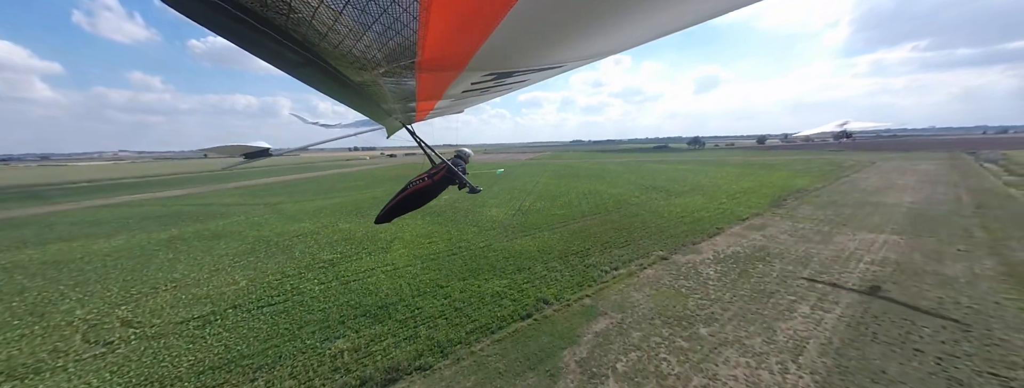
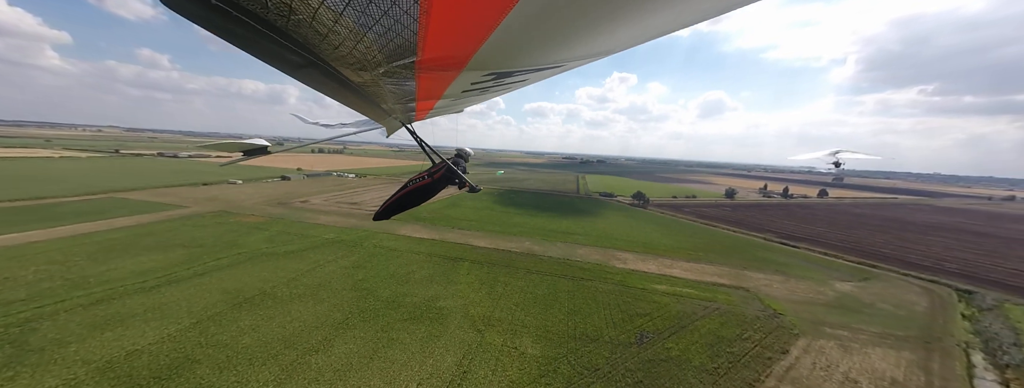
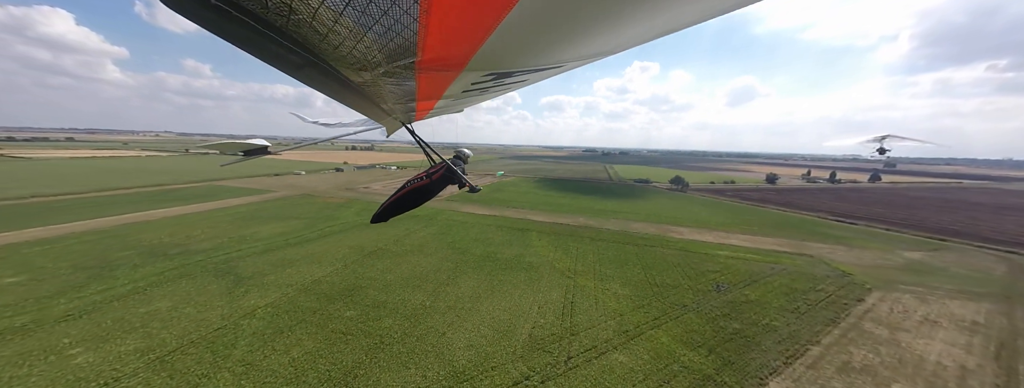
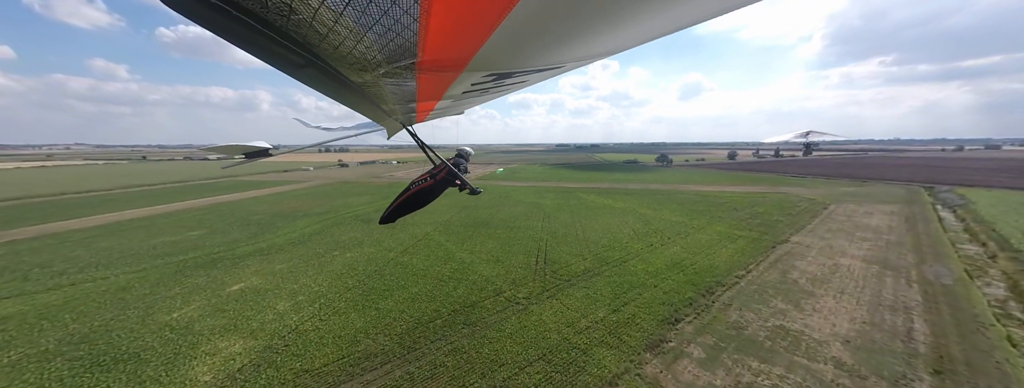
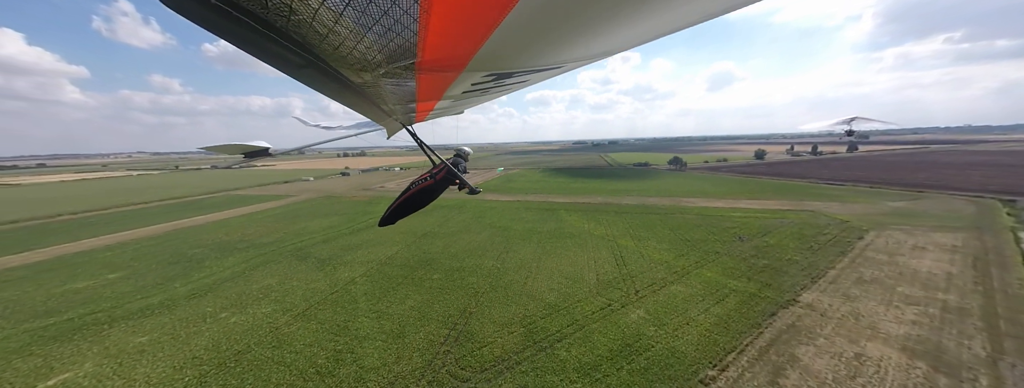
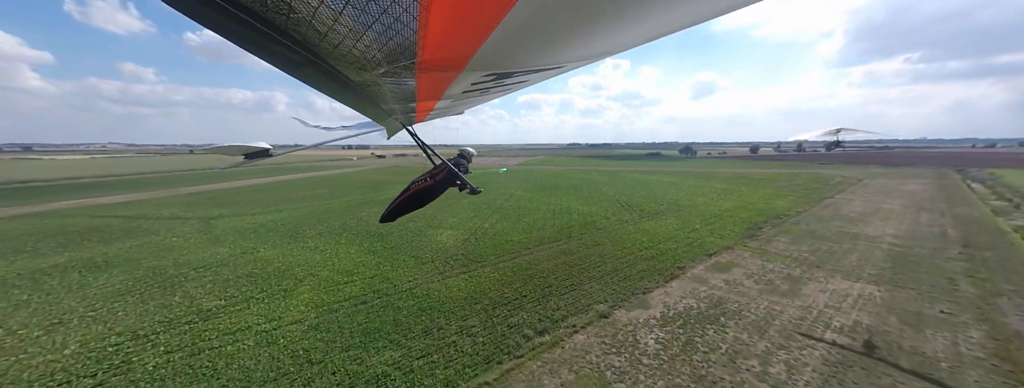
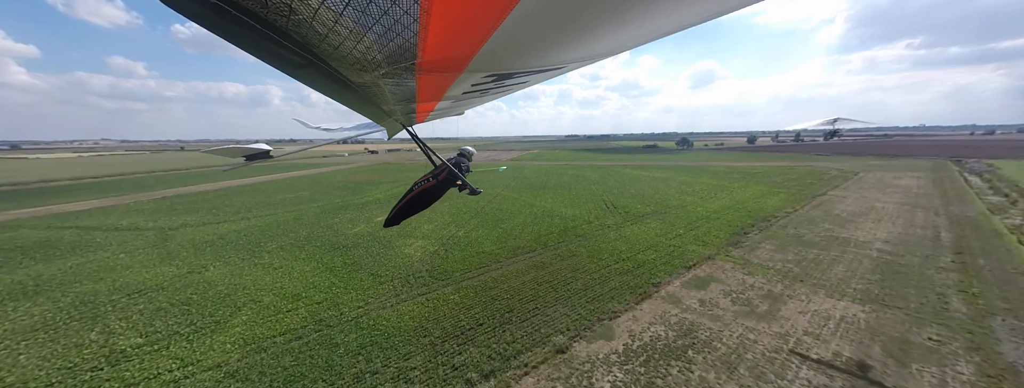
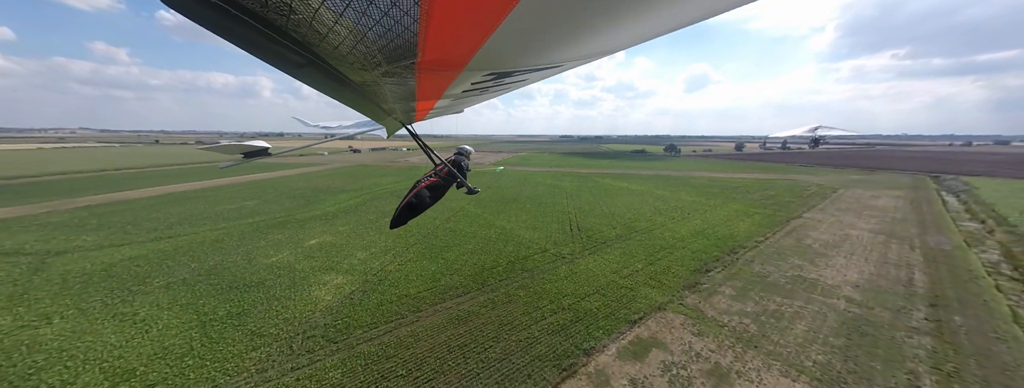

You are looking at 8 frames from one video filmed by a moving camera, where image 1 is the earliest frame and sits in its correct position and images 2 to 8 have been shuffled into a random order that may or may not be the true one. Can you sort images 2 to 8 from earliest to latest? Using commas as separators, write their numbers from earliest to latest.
6, 7, 8, 4, 5, 3, 2
